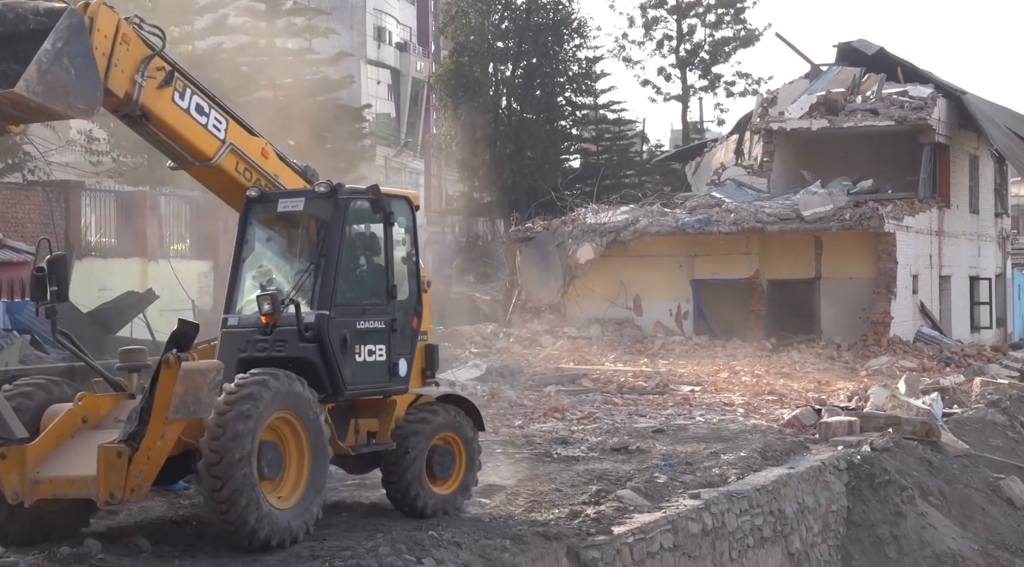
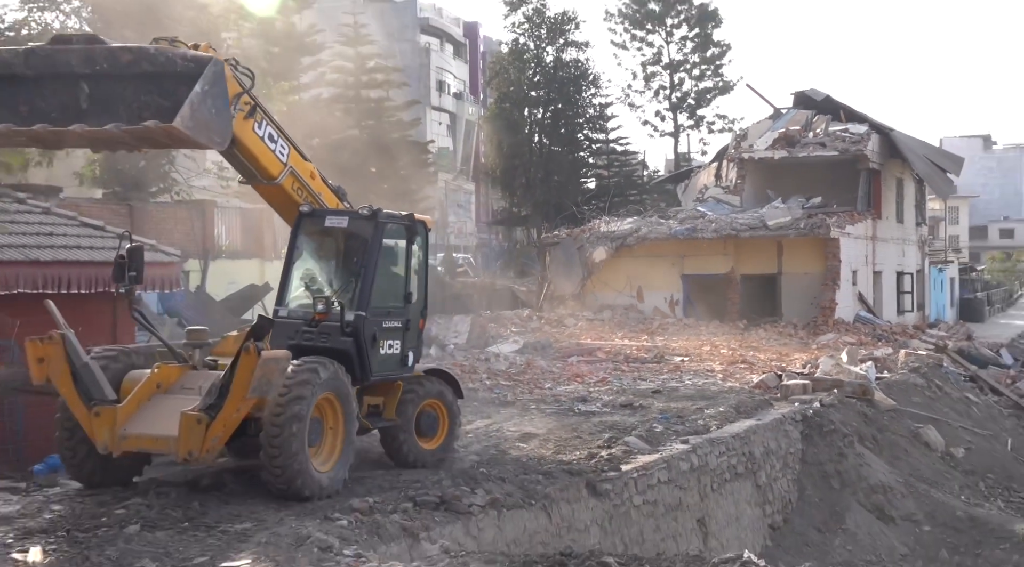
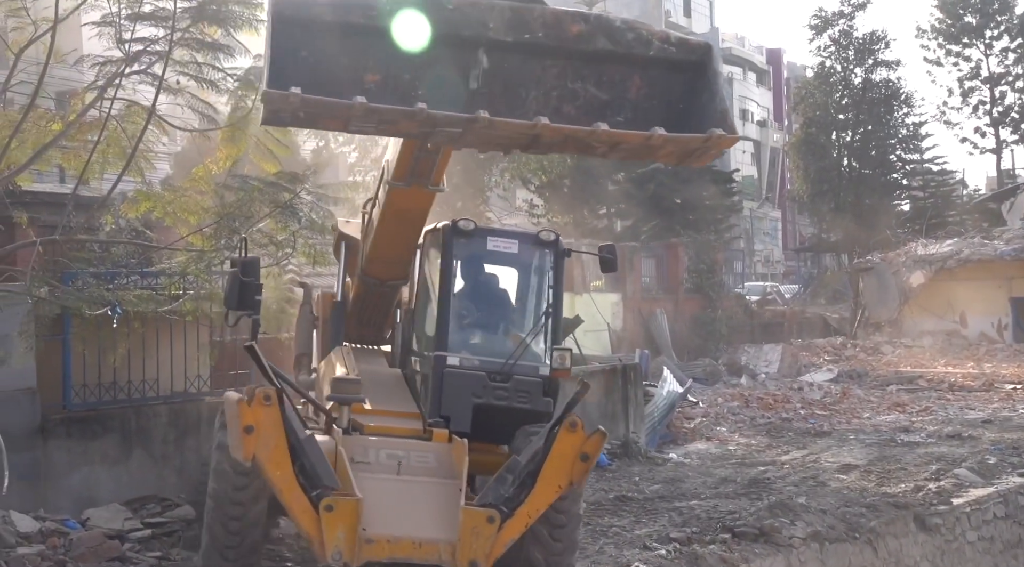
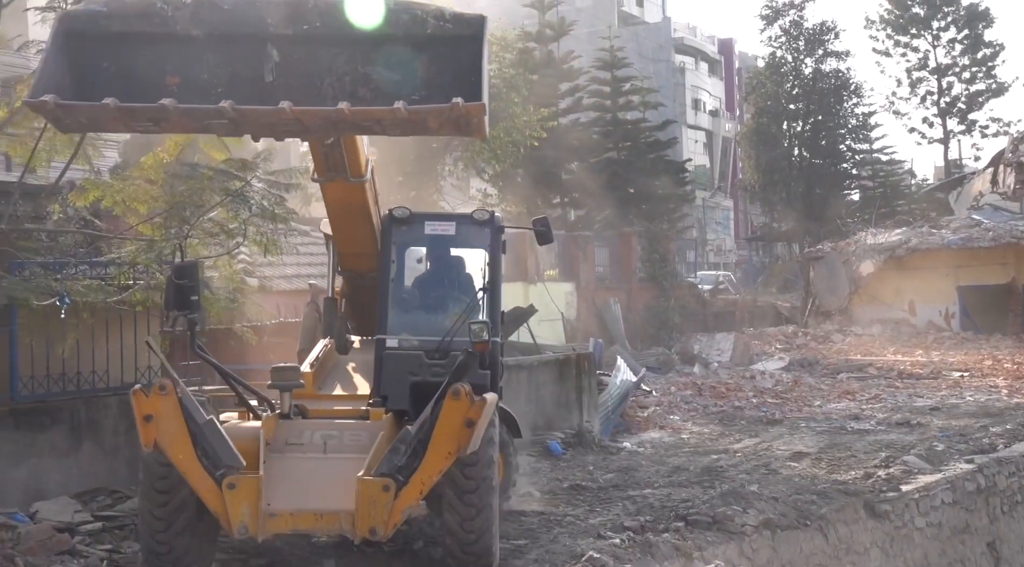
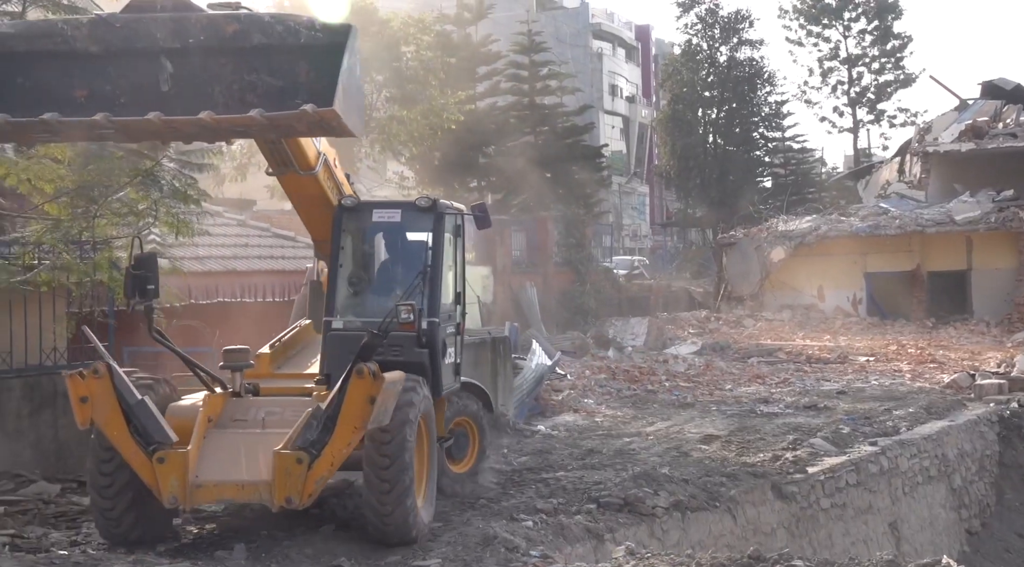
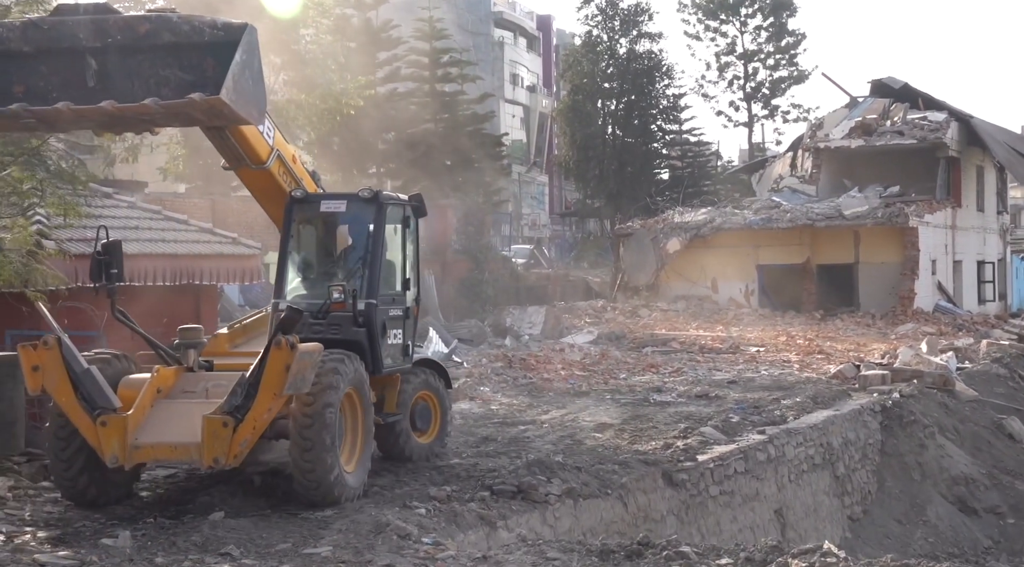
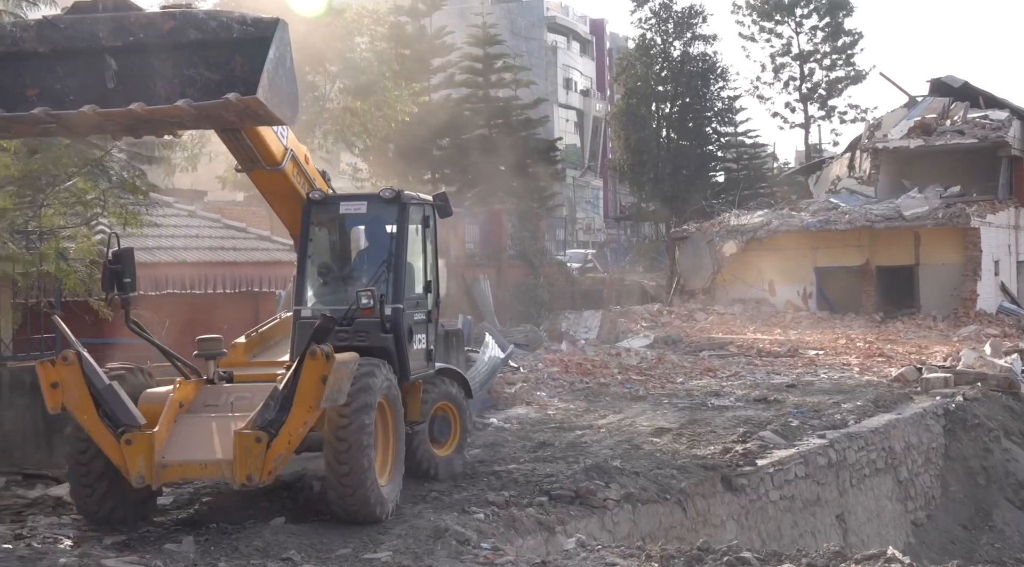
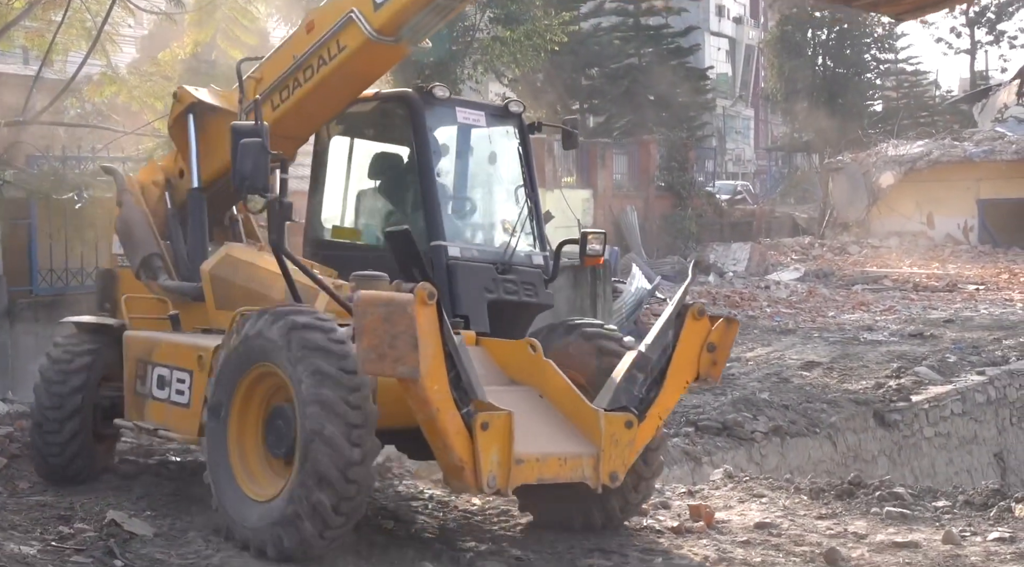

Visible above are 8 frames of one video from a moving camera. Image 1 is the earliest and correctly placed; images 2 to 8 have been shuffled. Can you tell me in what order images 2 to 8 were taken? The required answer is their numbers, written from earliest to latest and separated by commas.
2, 6, 7, 5, 4, 3, 8
